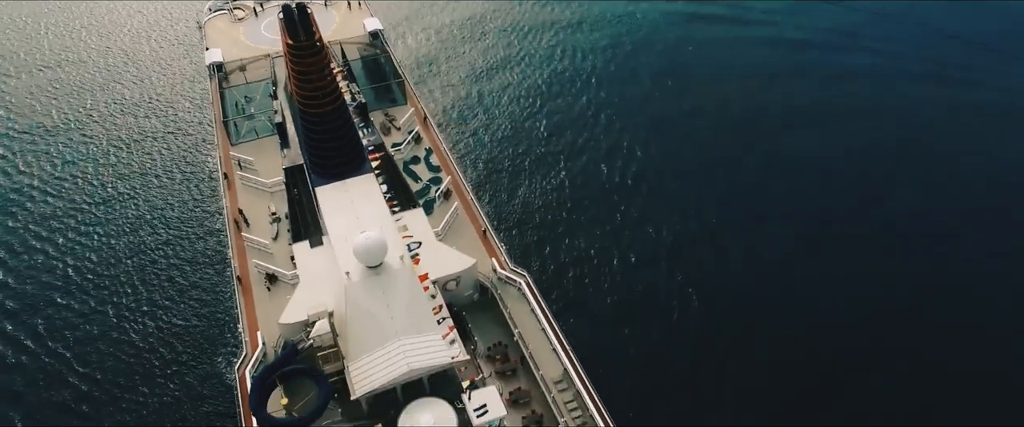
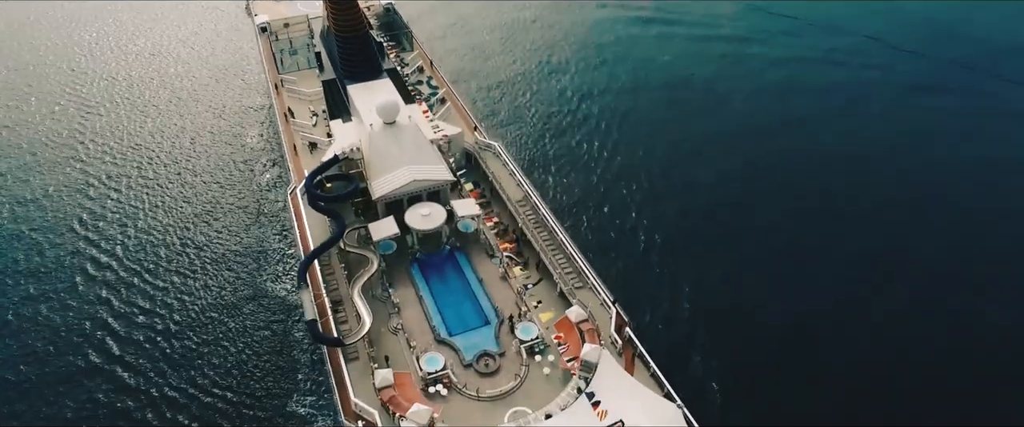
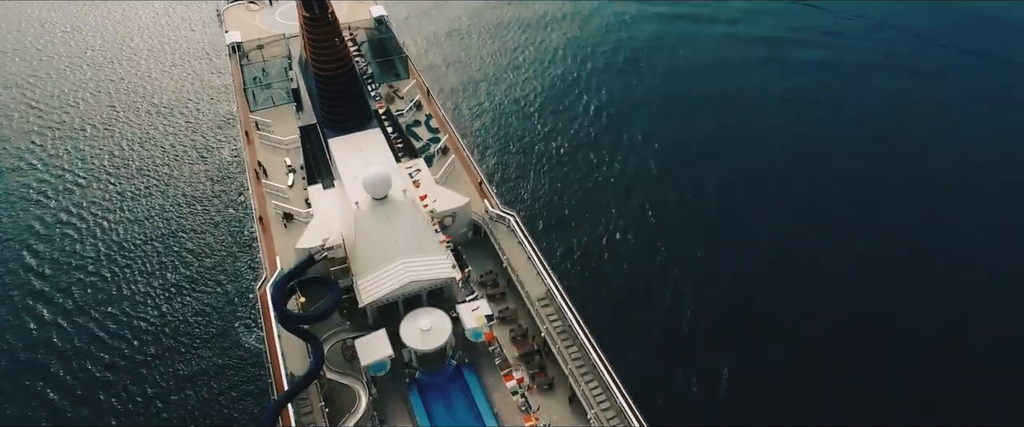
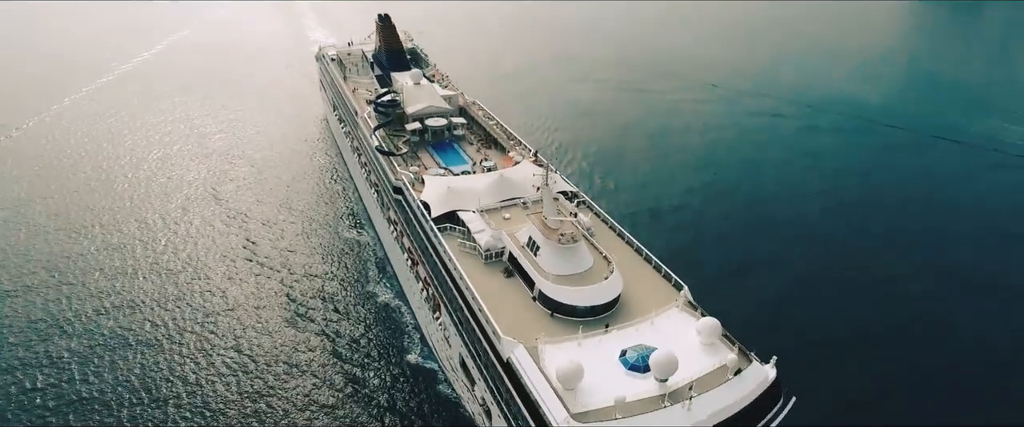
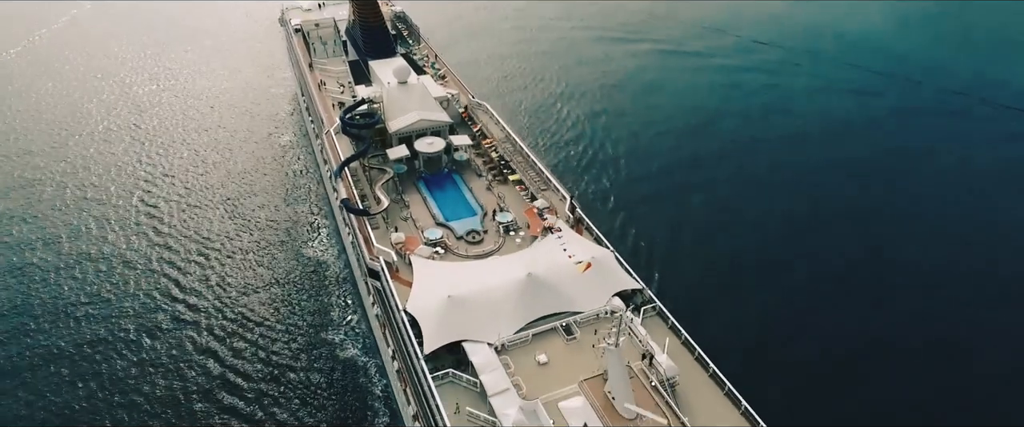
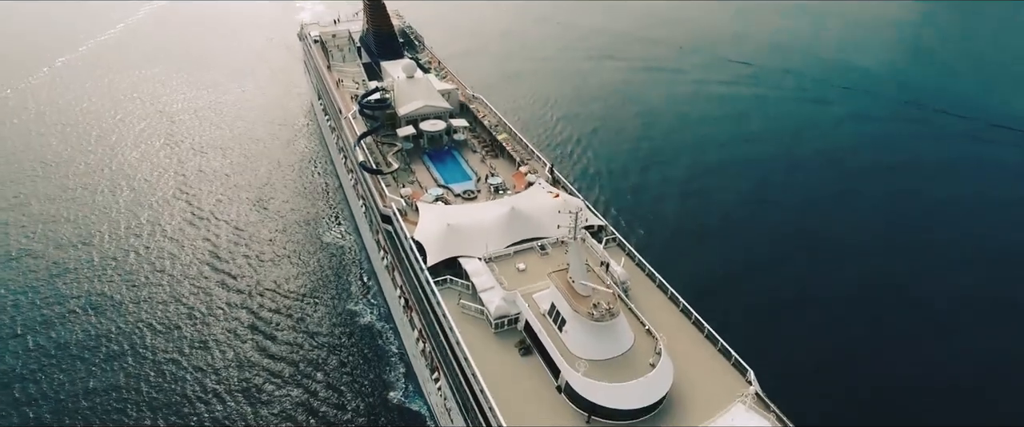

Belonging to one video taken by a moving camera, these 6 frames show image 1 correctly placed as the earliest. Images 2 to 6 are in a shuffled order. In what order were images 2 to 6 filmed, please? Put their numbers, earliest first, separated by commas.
3, 2, 5, 6, 4
